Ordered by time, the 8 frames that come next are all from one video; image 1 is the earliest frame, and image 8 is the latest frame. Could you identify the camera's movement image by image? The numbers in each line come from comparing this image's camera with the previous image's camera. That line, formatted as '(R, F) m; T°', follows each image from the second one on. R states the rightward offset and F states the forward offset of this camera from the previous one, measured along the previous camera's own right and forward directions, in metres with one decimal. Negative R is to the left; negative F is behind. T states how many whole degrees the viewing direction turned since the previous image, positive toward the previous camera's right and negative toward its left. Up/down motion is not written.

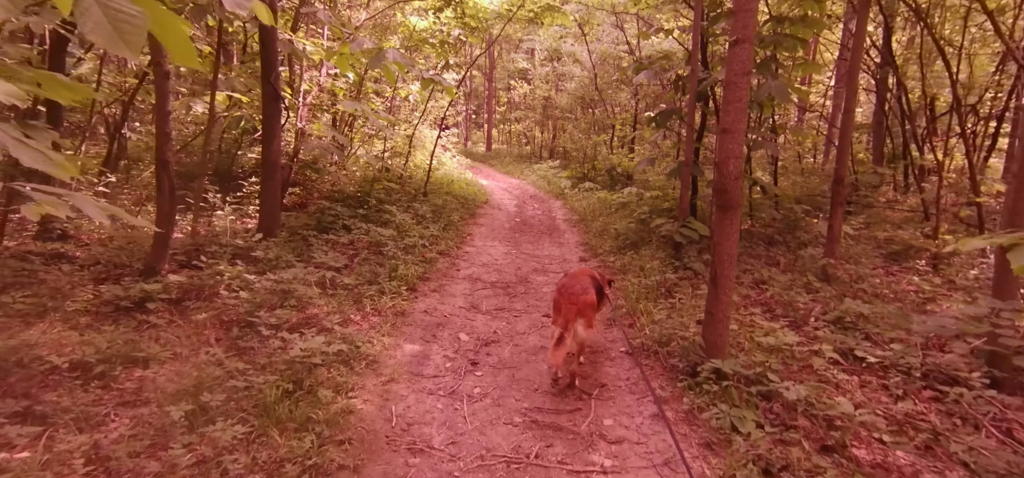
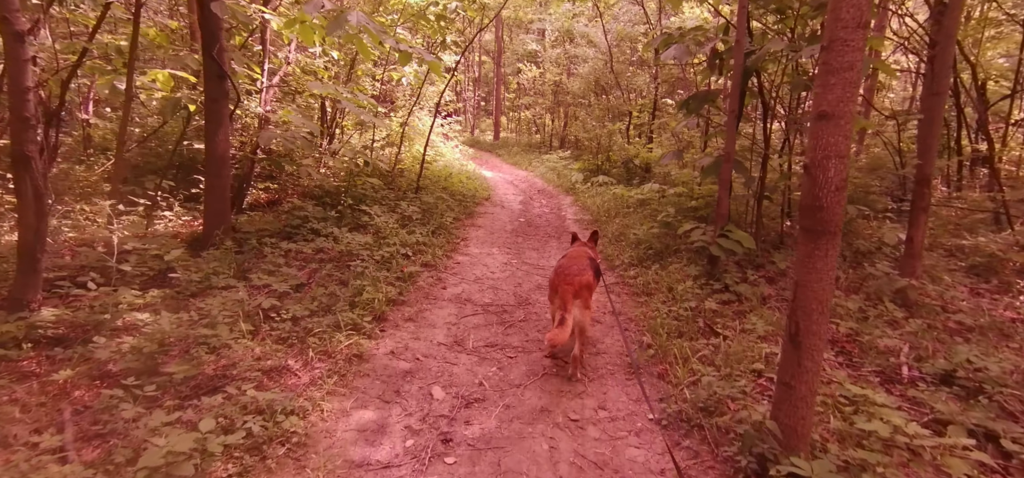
(+0.1, +1.3) m; -1°
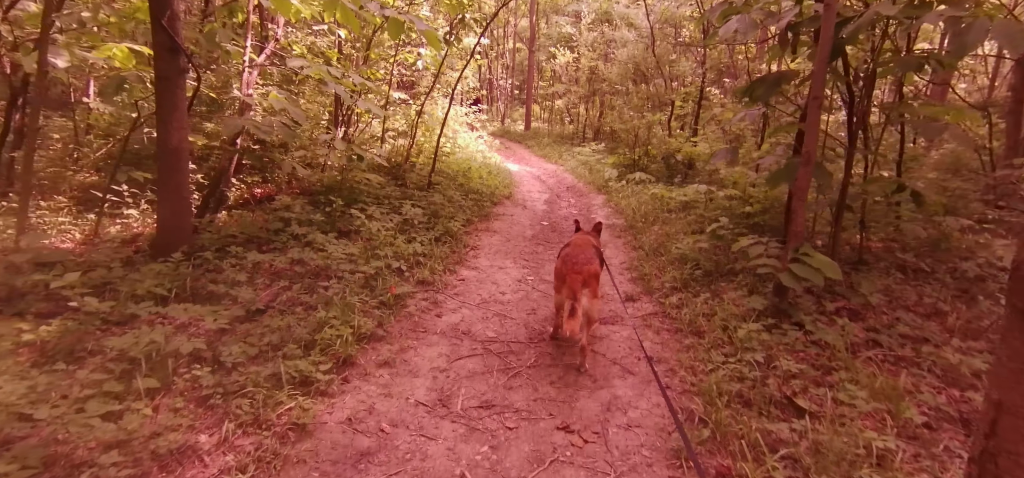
(+0.2, +1.2) m; -4°
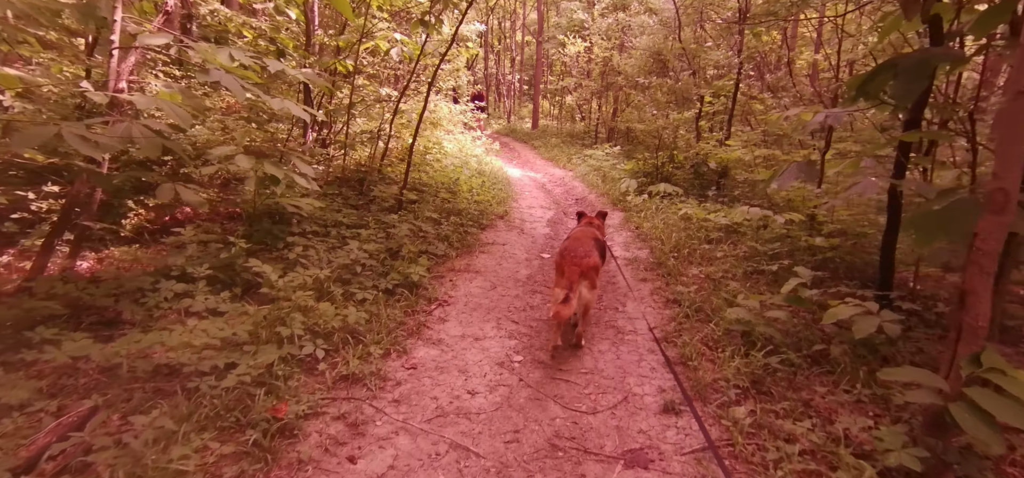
(+0.3, +2.0) m; -1°
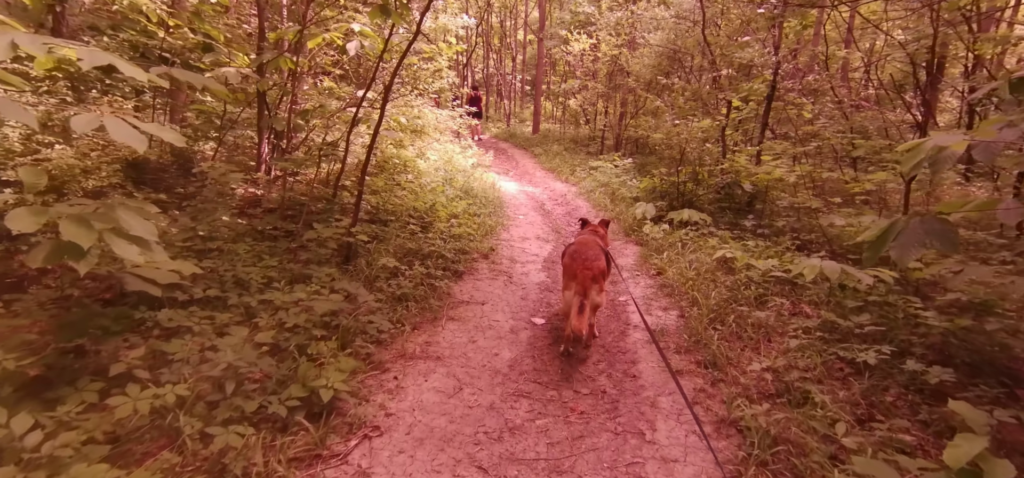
(+0.2, +1.8) m; 0°
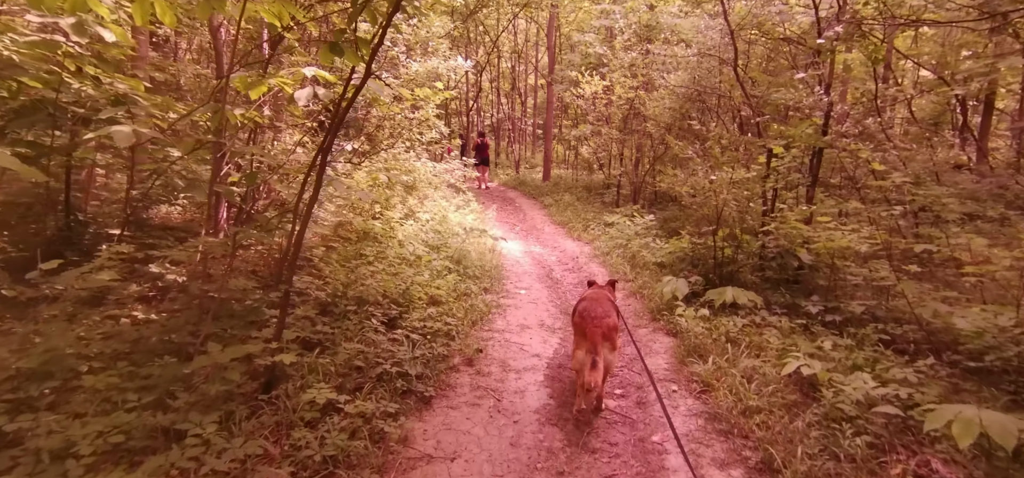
(+0.2, +1.6) m; -2°
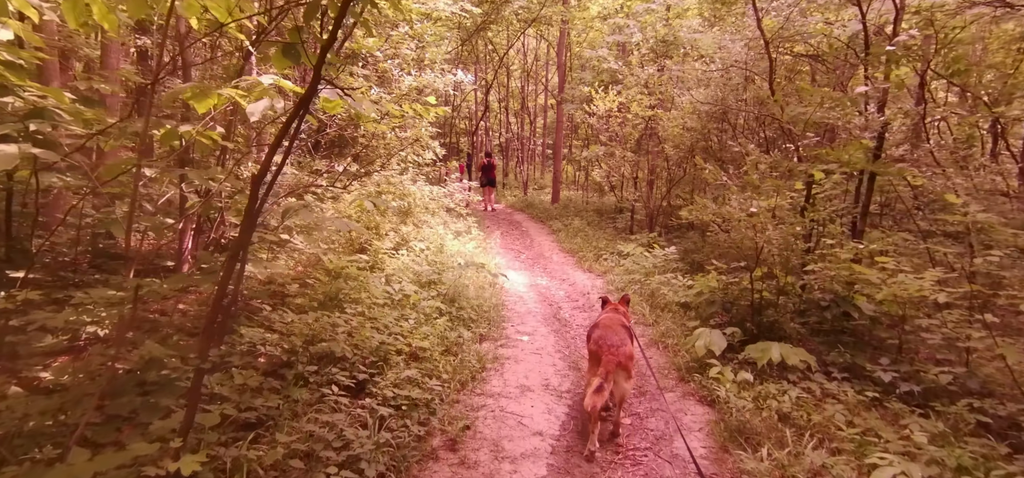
(+0.1, +1.0) m; -1°
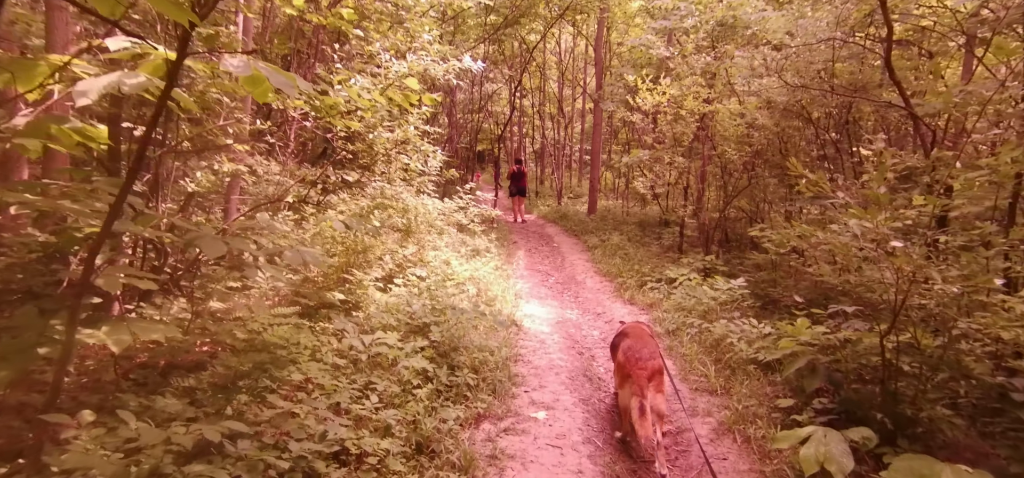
(+0.2, +1.8) m; -4°
